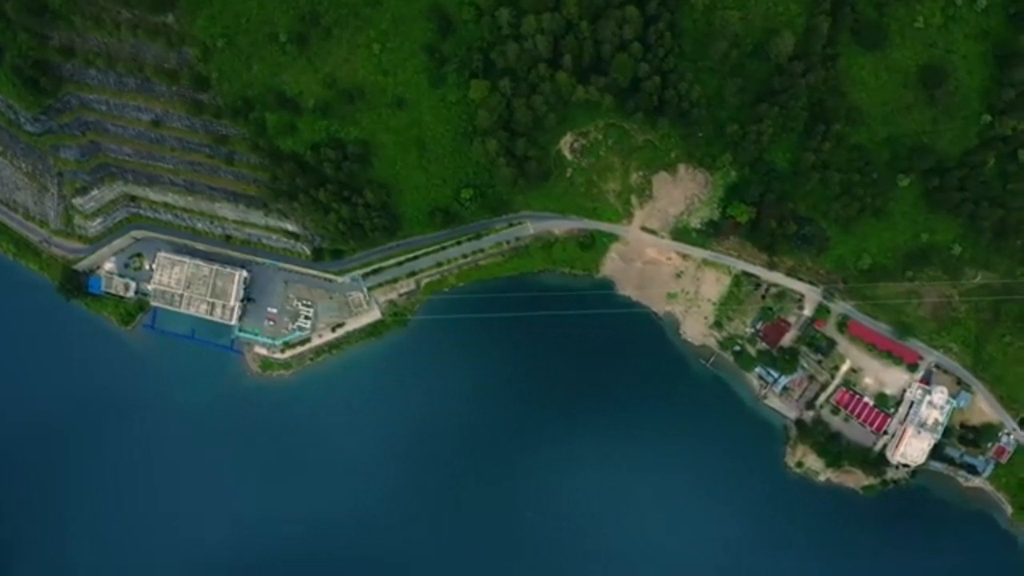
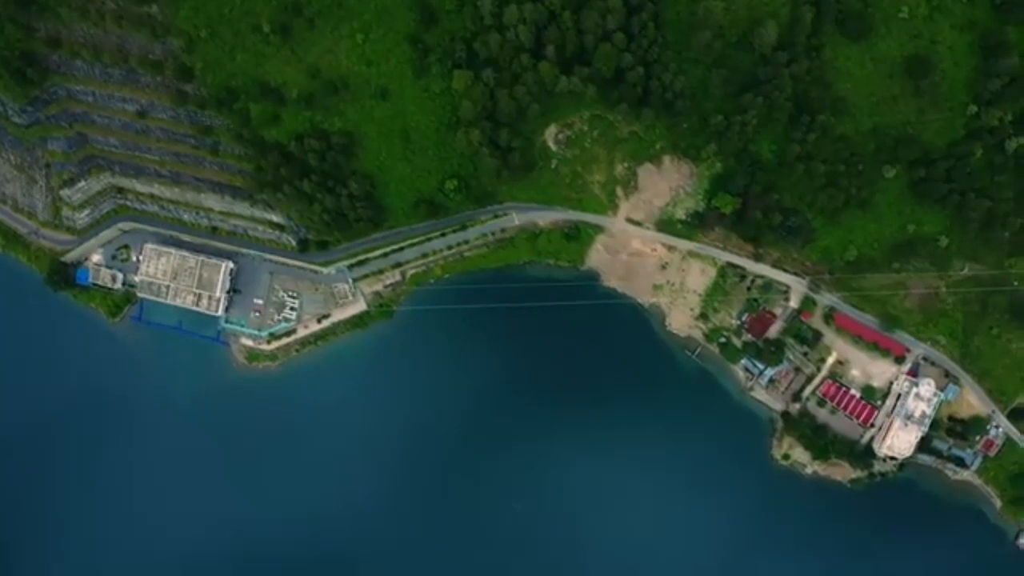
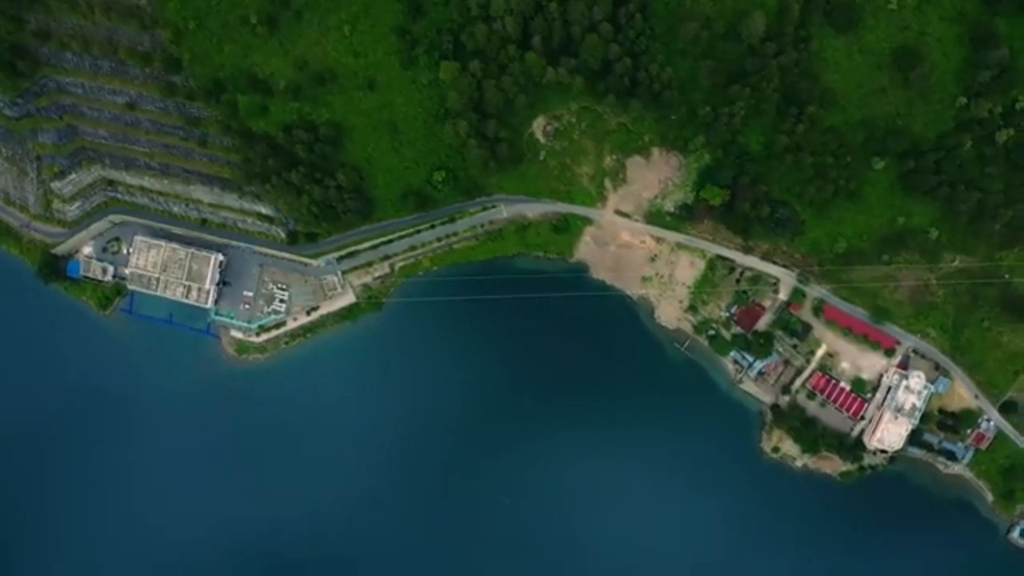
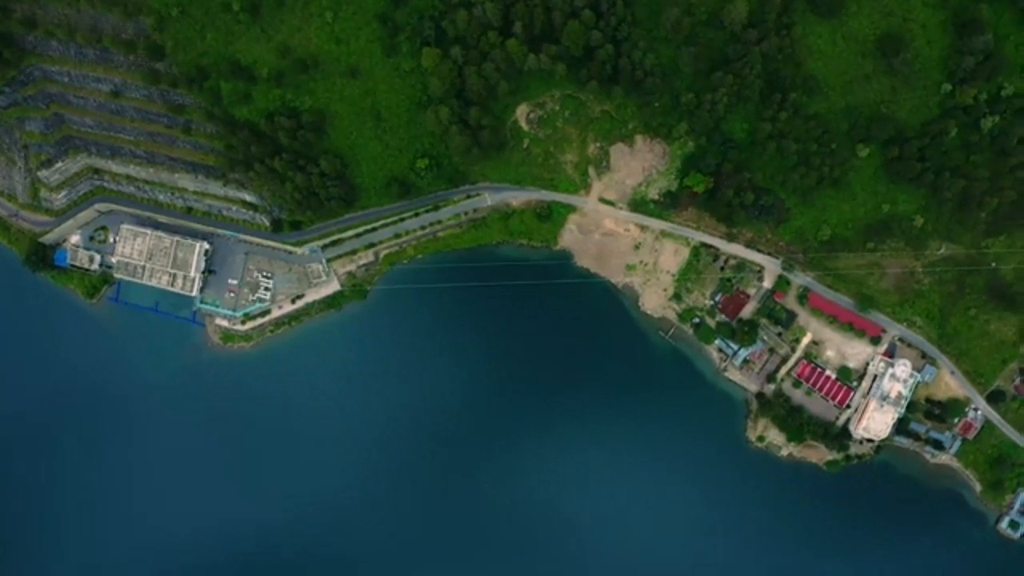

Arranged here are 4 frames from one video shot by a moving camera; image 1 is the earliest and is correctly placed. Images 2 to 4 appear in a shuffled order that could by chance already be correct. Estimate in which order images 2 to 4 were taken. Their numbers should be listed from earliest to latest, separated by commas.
2, 3, 4
